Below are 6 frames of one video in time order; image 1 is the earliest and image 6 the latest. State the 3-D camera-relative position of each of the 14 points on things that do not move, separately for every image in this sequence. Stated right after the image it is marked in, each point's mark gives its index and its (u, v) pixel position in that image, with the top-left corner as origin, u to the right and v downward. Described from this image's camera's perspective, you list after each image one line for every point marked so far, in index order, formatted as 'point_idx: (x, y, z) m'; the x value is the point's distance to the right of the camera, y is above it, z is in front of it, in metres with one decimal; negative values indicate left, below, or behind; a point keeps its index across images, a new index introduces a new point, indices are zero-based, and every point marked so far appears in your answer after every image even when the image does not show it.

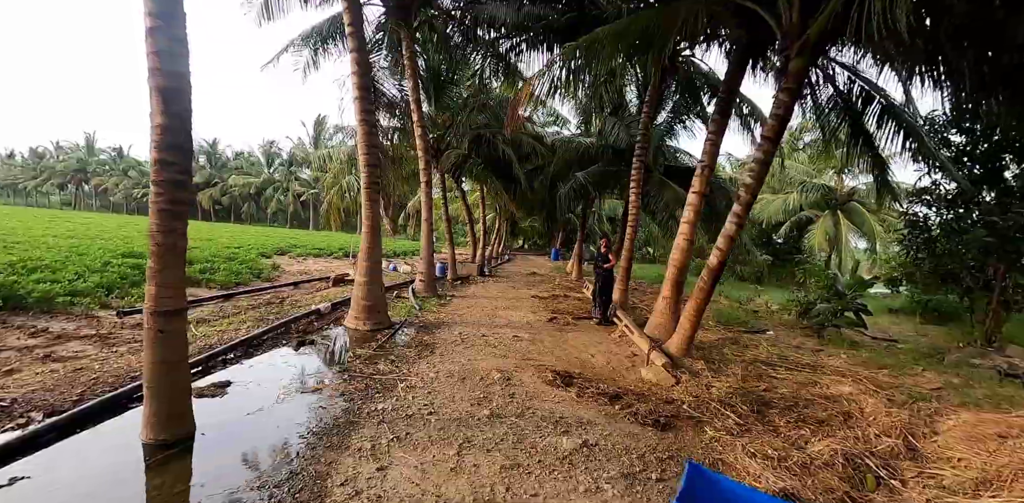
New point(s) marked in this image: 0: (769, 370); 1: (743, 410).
0: (+3.0, -1.4, +4.7) m
1: (+2.0, -1.3, +3.4) m
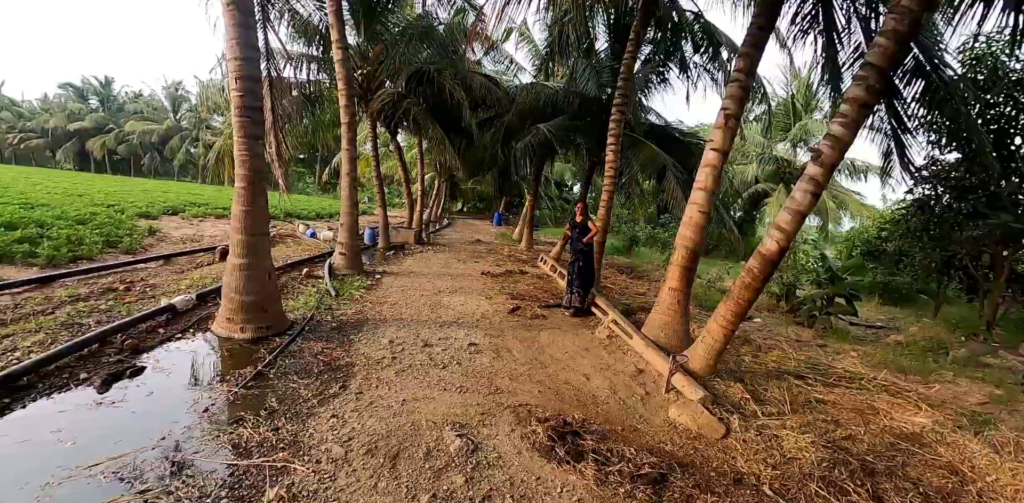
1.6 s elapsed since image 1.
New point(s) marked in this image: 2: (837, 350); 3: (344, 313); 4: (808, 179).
0: (+2.7, -1.3, +3.6) m
1: (+1.8, -1.3, +2.1) m
2: (+4.2, -1.3, +5.2) m
3: (-2.0, -0.7, +4.7) m
4: (+2.1, +0.5, +2.9) m
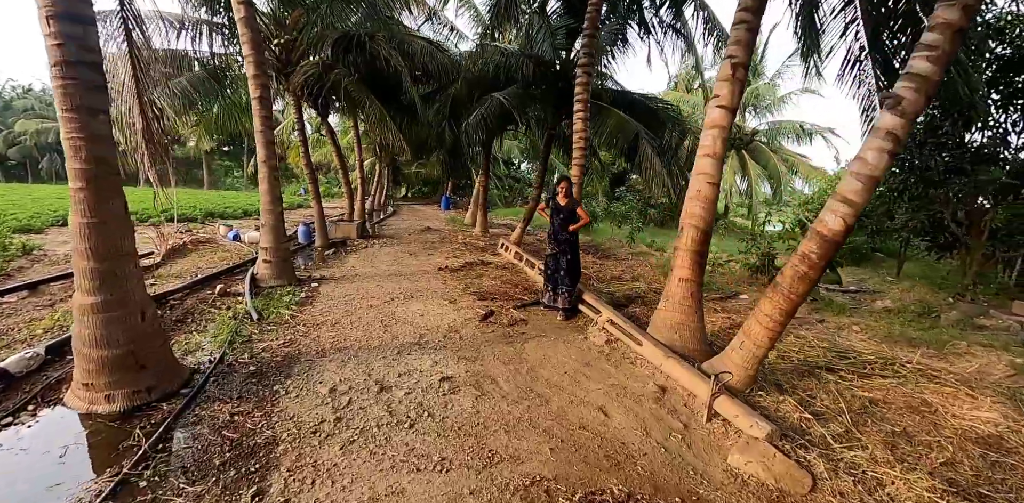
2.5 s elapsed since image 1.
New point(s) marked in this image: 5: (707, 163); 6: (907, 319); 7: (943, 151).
0: (+2.6, -1.0, +3.1) m
1: (+2.0, -1.2, +1.5) m
2: (+4.0, -0.9, +4.8) m
3: (-2.1, -0.8, +3.5) m
4: (+2.0, +0.6, +2.2) m
5: (+1.7, +0.8, +3.4) m
6: (+5.0, -0.9, +5.1) m
7: (+6.1, +1.4, +5.6) m
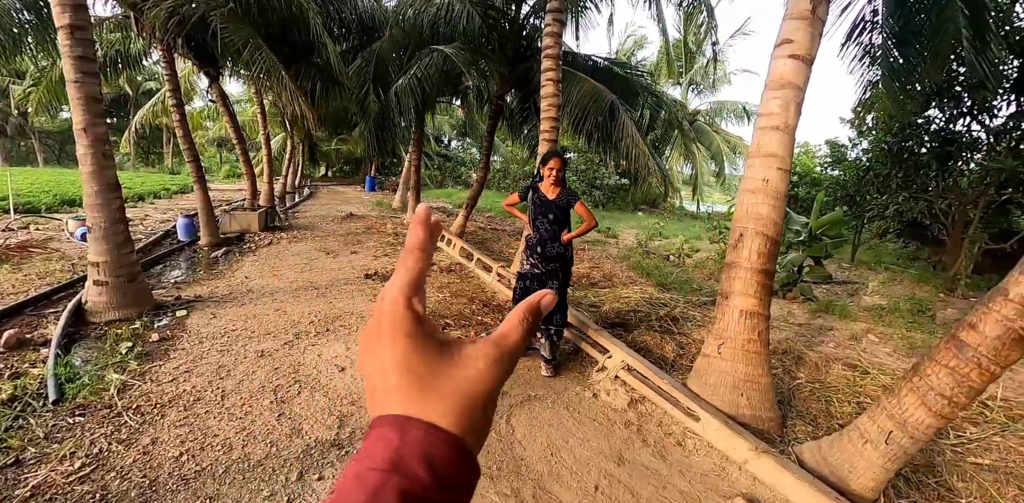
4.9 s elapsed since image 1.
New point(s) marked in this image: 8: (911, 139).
0: (+2.6, -1.1, +2.2) m
1: (+2.2, -1.4, +0.6) m
2: (+3.6, -0.9, +4.2) m
3: (-2.2, -1.1, +1.9) m
4: (+2.1, +0.5, +1.2) m
5: (+1.5, +0.6, +2.3) m
6: (+4.6, -0.8, +4.6) m
7: (+5.5, +1.5, +5.2) m
8: (+6.1, +1.7, +6.2) m
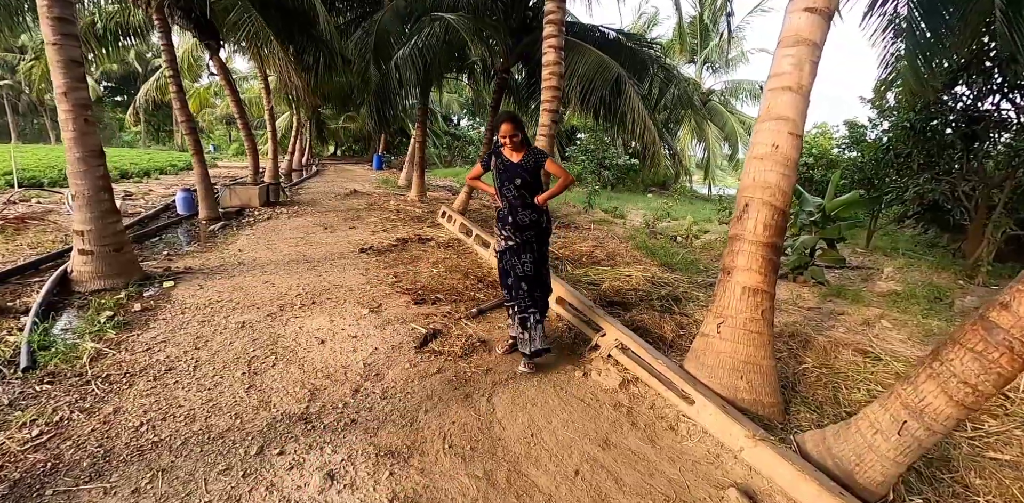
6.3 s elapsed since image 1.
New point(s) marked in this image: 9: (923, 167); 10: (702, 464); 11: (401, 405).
0: (+2.5, -1.0, +2.0) m
1: (+2.0, -1.4, +0.4) m
2: (+3.5, -0.7, +4.0) m
3: (-2.3, -0.9, +1.8) m
4: (+2.0, +0.6, +0.9) m
5: (+1.5, +0.8, +2.1) m
6: (+4.6, -0.6, +4.4) m
7: (+5.5, +1.7, +4.8) m
8: (+6.2, +1.9, +5.8) m
9: (+6.3, +1.3, +6.1) m
10: (+0.9, -1.0, +1.8) m
11: (-0.6, -0.8, +2.1) m
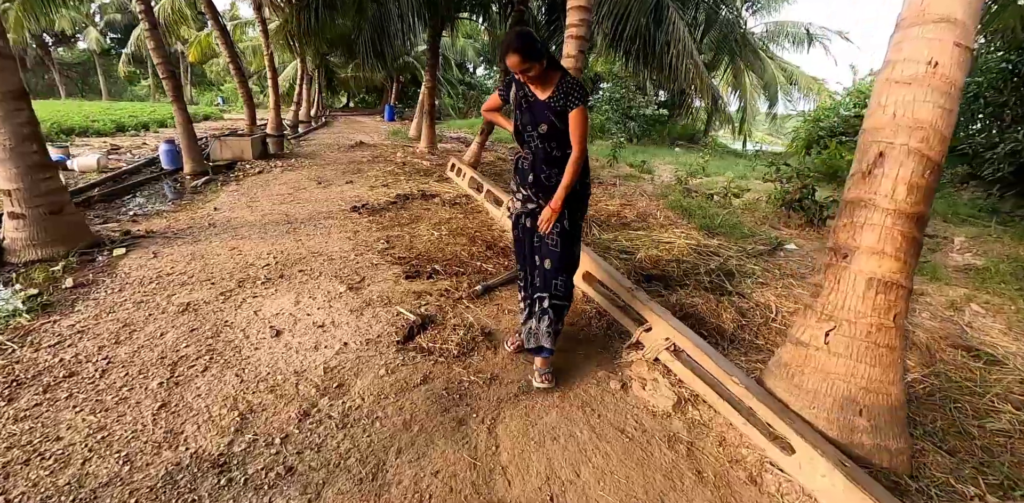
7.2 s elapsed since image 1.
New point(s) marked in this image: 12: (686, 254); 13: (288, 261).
0: (+2.5, -1.0, +1.4) m
1: (+2.0, -1.5, -0.2) m
2: (+3.7, -0.4, +3.2) m
3: (-2.3, -0.8, +1.3) m
4: (+2.0, +0.5, +0.1) m
5: (+1.5, +0.9, +1.2) m
6: (+4.7, -0.3, +3.5) m
7: (+5.7, +2.1, +3.7) m
8: (+6.3, +2.4, +4.6) m
9: (+6.5, +1.8, +5.0) m
10: (+0.9, -0.9, +1.2) m
11: (-0.6, -0.7, +1.5) m
12: (+1.5, 0.0, +3.4) m
13: (-1.7, -0.1, +3.0) m
